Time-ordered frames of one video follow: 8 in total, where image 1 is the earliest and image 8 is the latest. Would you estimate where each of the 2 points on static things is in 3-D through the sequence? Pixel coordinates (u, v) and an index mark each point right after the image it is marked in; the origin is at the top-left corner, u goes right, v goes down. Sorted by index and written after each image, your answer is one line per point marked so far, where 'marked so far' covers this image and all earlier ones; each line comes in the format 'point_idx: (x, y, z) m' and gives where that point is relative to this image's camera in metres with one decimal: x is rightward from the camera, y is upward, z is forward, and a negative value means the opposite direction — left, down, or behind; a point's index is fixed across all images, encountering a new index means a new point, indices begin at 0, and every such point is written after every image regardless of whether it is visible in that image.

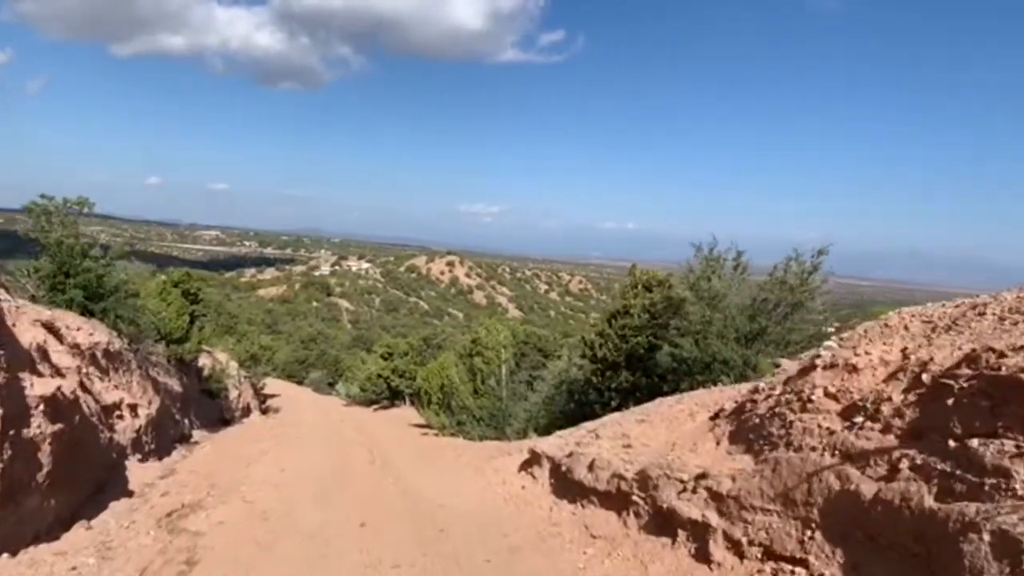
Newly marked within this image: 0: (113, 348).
0: (-10.0, -1.5, +19.3) m
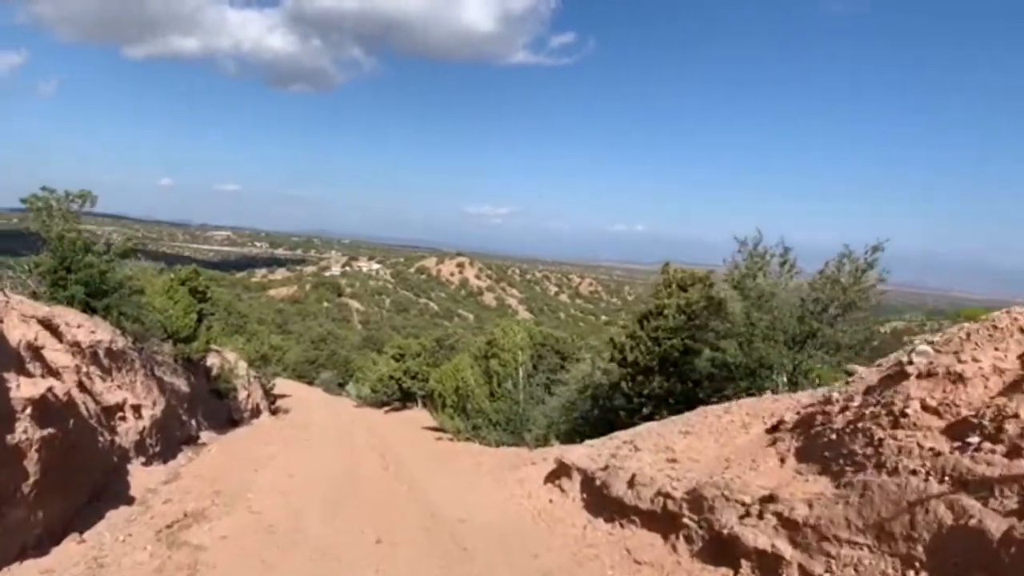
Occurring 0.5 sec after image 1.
0: (-9.5, -1.4, +18.4) m
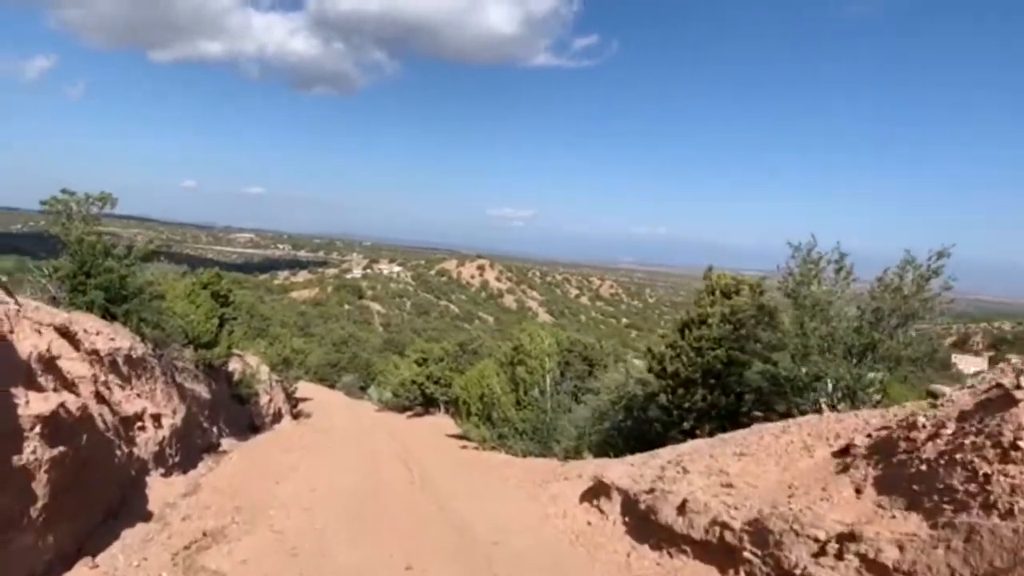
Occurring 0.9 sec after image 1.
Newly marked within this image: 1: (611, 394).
0: (-8.8, -1.5, +18.0) m
1: (+2.6, -2.8, +19.6) m
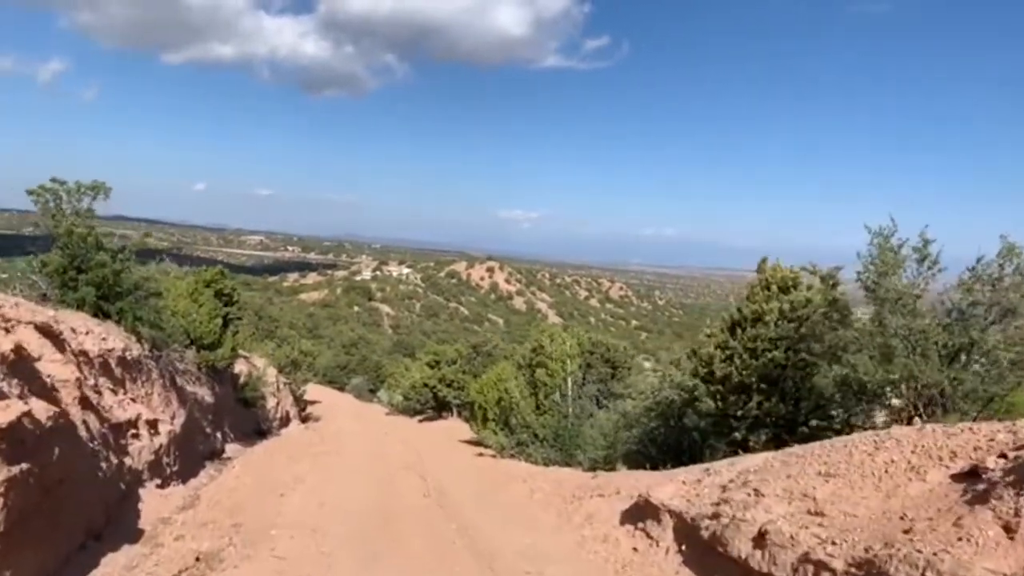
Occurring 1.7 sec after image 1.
0: (-8.3, -1.5, +16.7) m
1: (+3.1, -2.7, +18.2) m
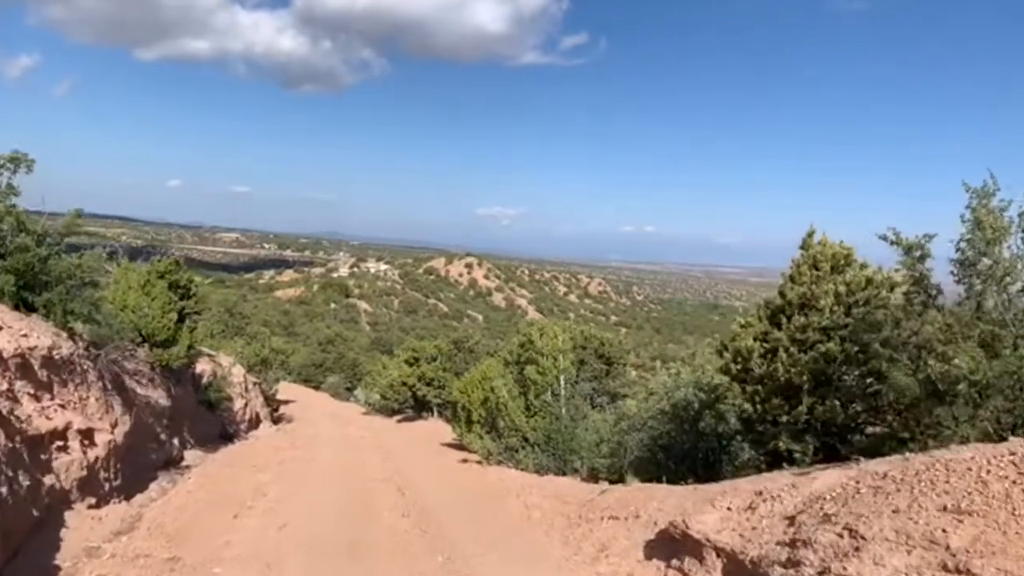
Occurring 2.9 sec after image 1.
0: (-8.5, -1.2, +14.3) m
1: (+2.9, -2.4, +16.1) m
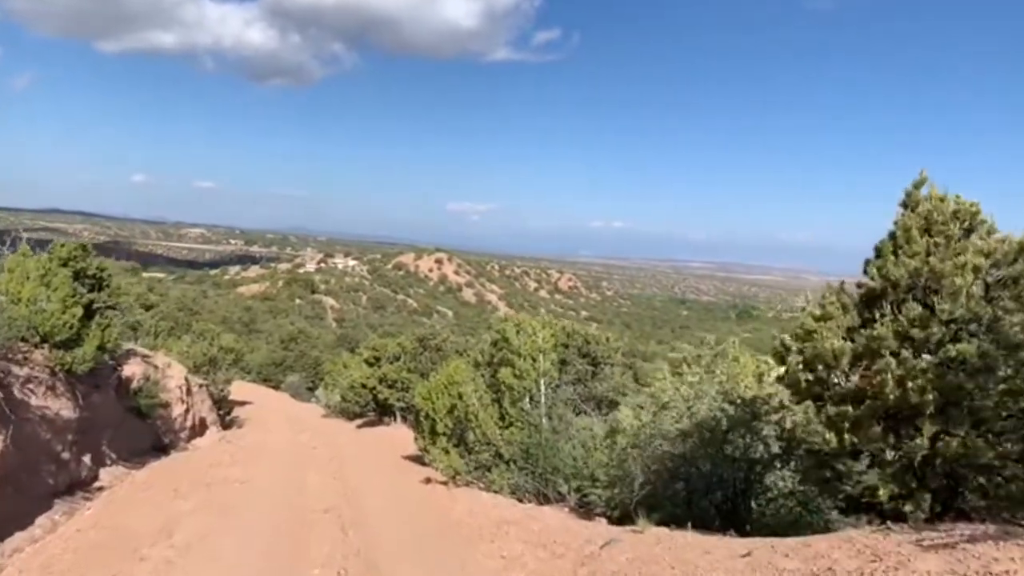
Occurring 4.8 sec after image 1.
0: (-8.9, -1.0, +10.7) m
1: (+2.4, -2.1, +13.0) m
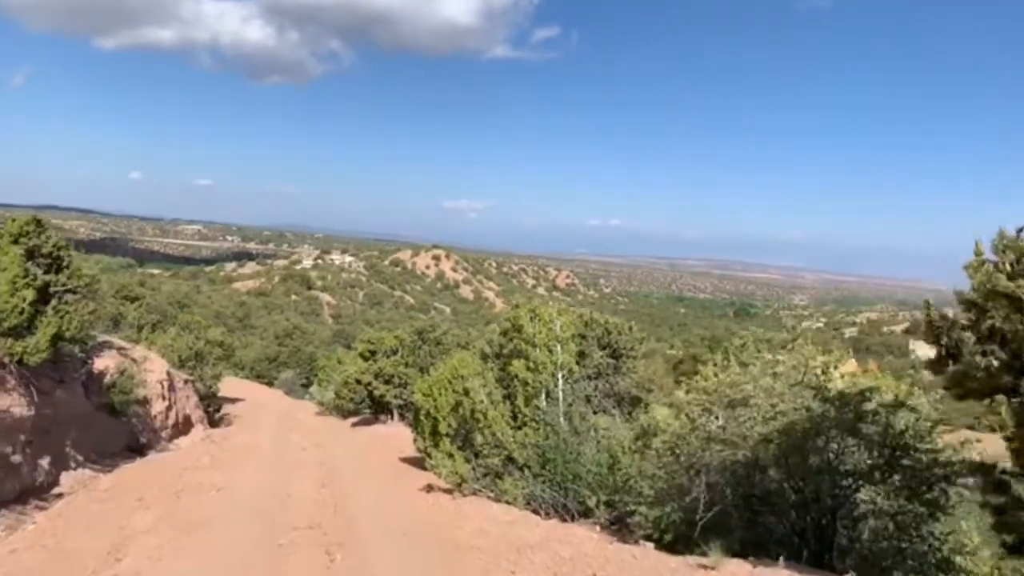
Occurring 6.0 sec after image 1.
0: (-8.6, -0.6, +8.4) m
1: (+2.7, -1.8, +10.8) m
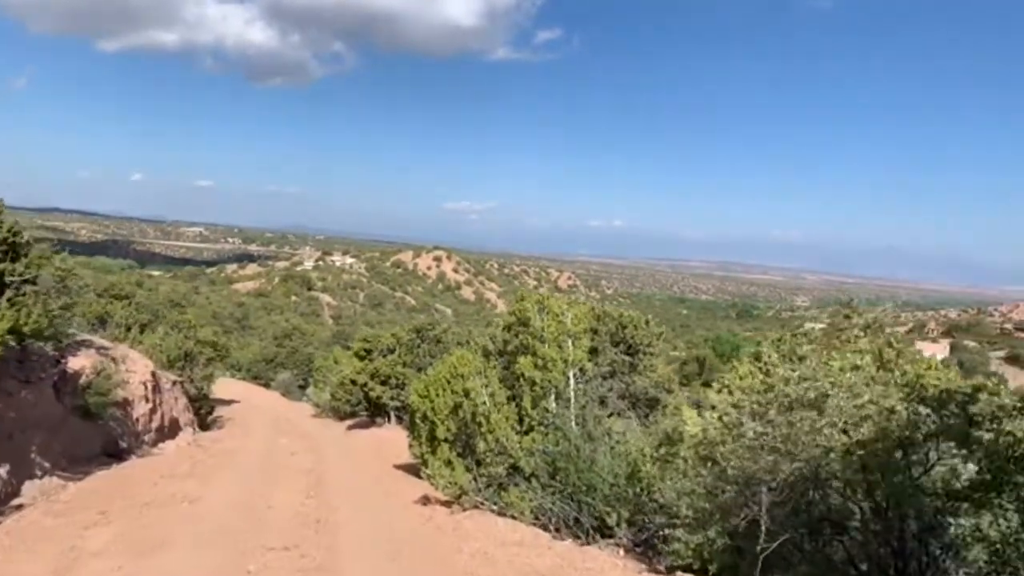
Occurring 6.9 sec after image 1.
0: (-8.5, -0.4, +6.8) m
1: (+2.8, -1.5, +9.1) m
